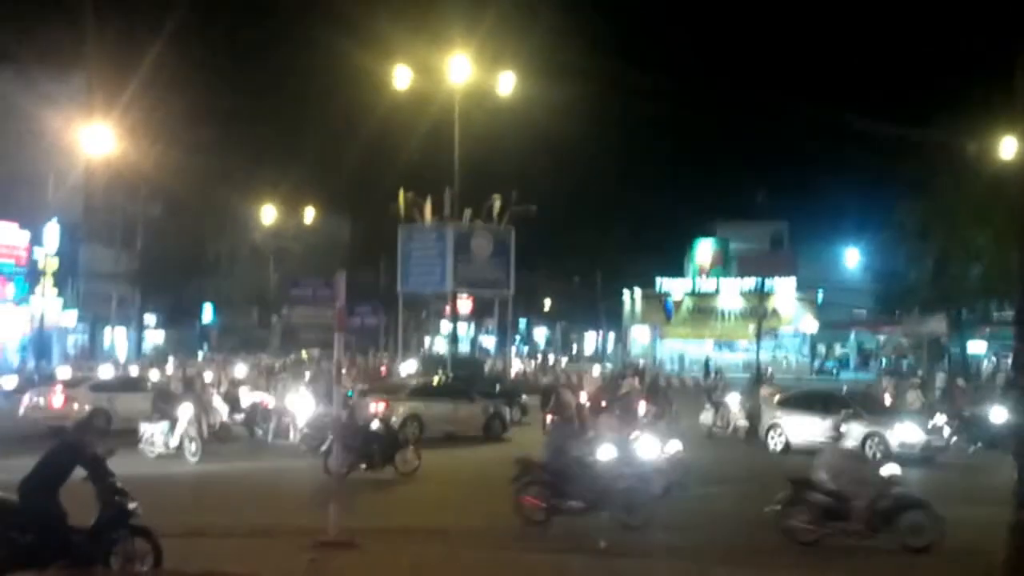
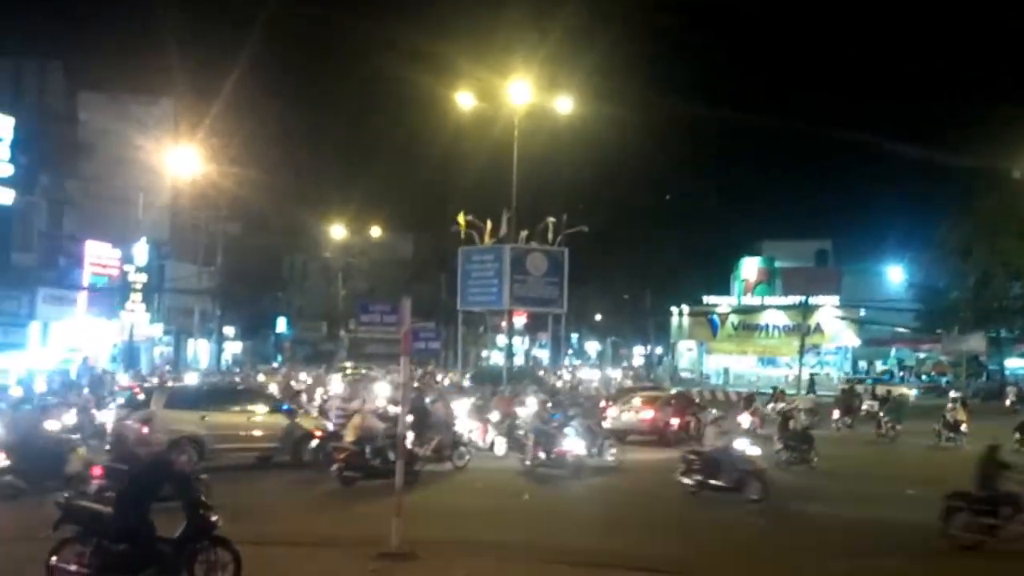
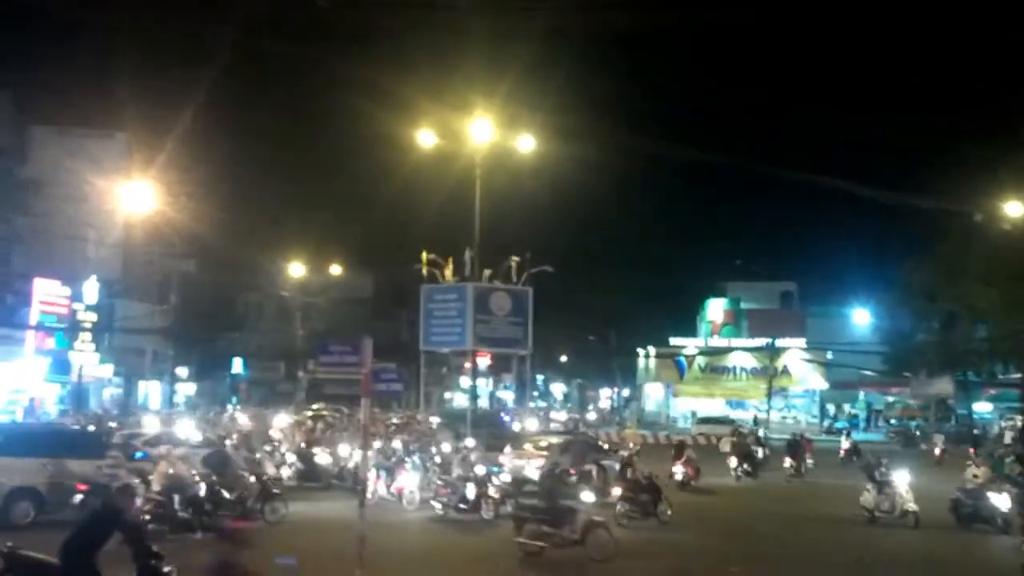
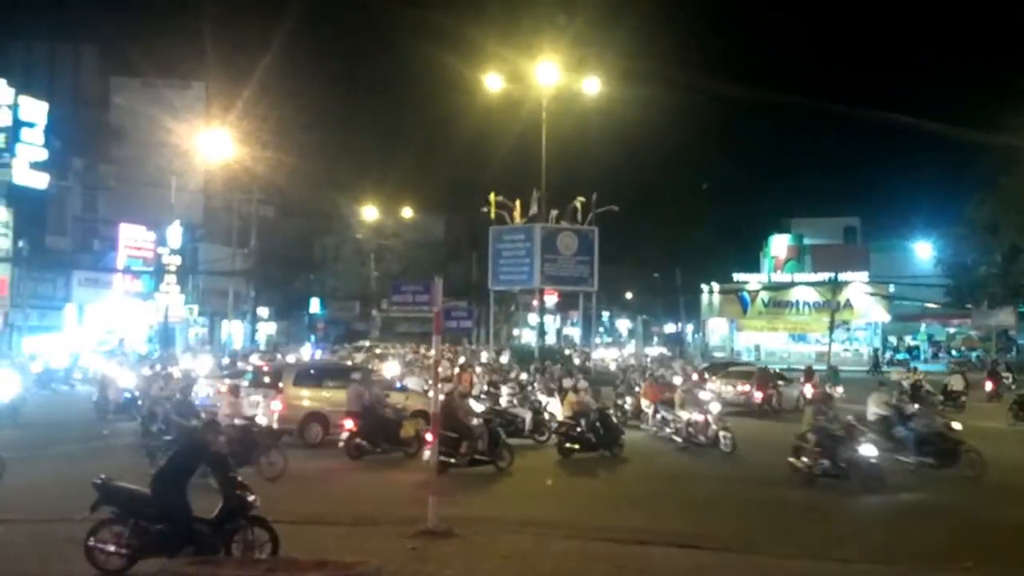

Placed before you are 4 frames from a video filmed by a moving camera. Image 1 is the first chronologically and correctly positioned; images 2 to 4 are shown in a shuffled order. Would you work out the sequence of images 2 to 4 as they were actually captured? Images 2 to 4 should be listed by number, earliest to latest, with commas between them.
3, 2, 4
